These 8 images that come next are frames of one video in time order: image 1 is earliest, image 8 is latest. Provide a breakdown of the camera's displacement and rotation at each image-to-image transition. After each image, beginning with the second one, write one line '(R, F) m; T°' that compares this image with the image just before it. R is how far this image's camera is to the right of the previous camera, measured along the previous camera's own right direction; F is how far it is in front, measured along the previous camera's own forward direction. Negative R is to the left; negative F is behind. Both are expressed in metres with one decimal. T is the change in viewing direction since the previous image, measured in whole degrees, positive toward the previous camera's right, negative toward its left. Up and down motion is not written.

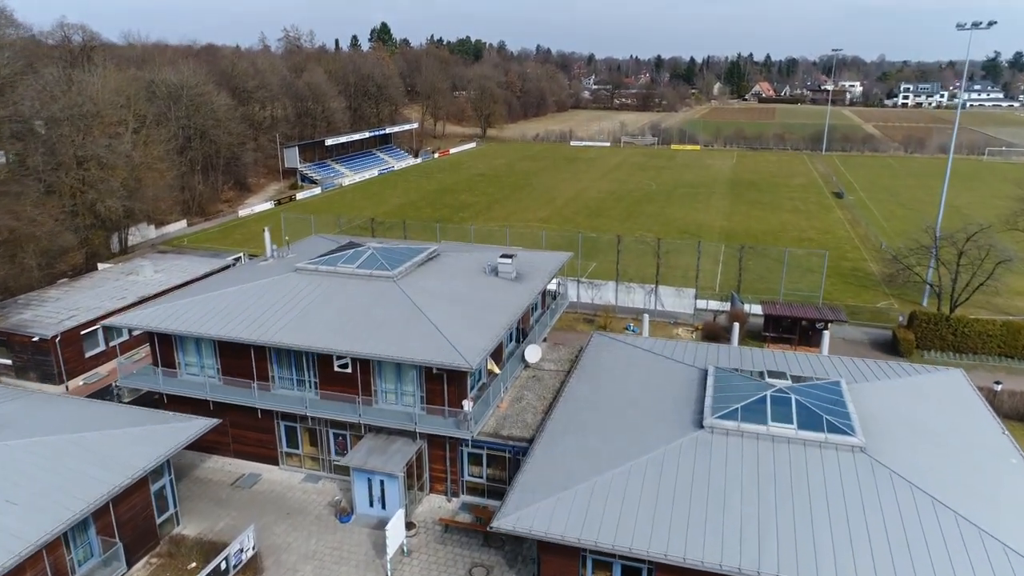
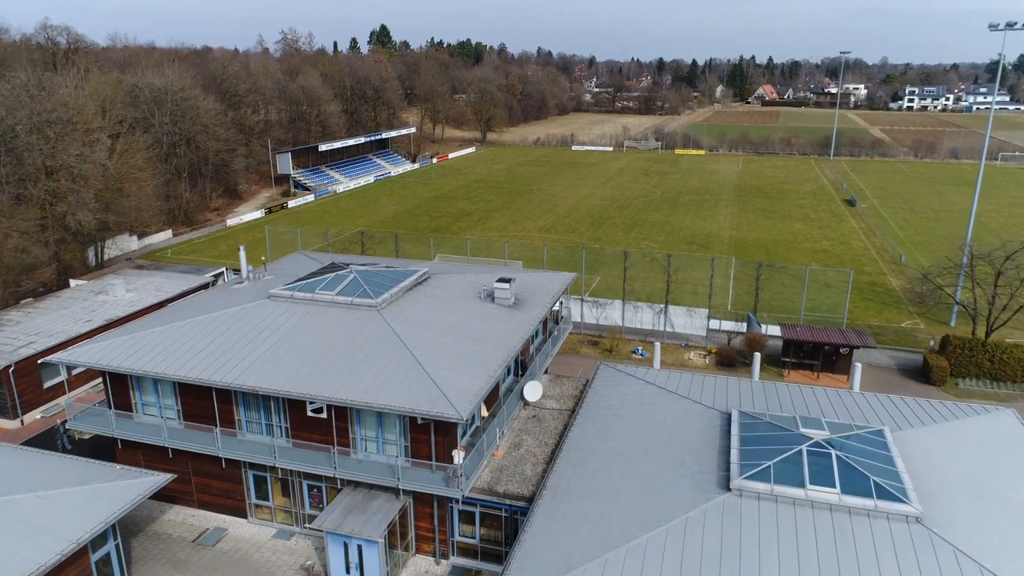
(+0.1, +2.2) m; 0°
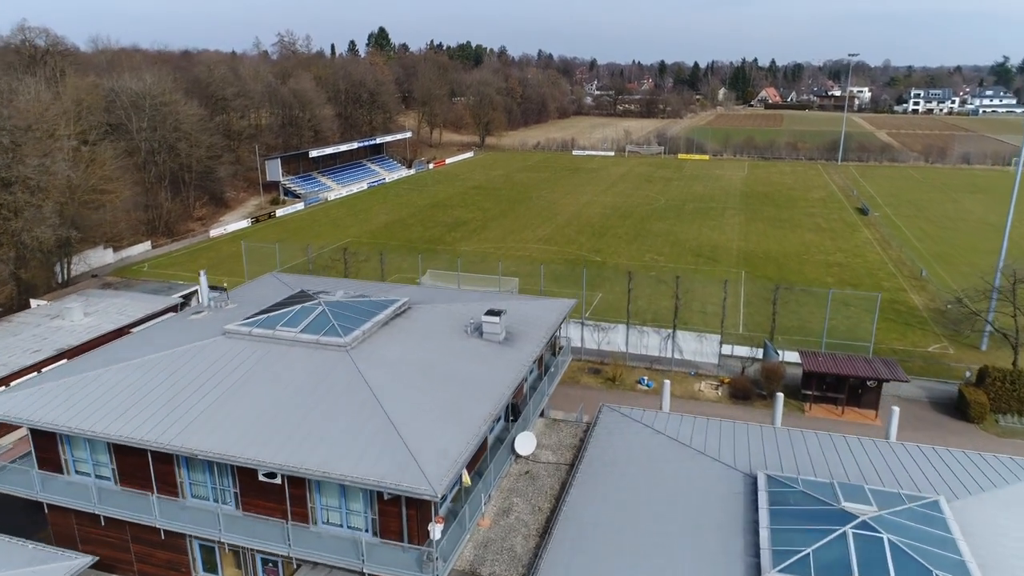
(+0.3, +2.4) m; 0°
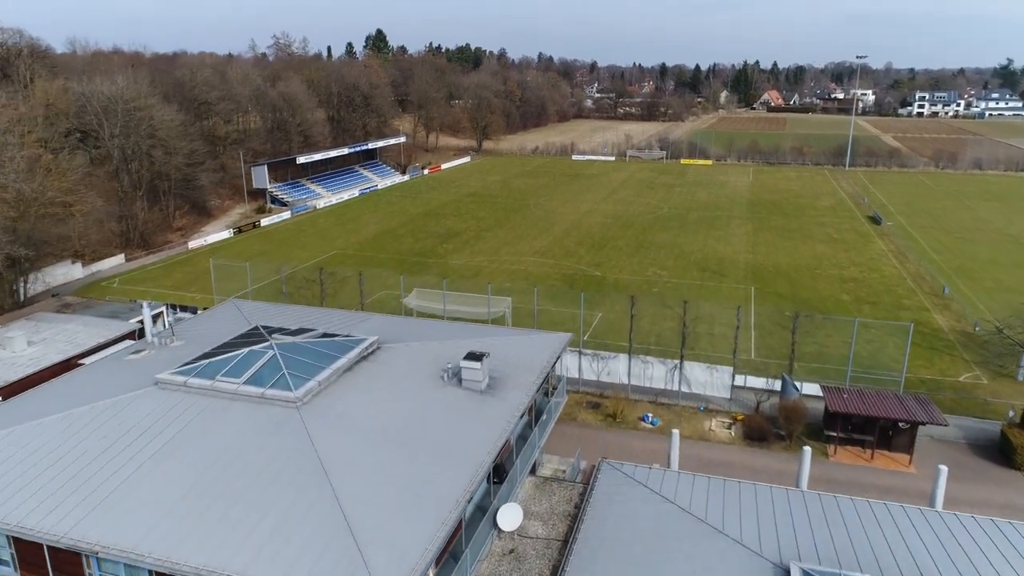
(+0.4, +2.6) m; 0°
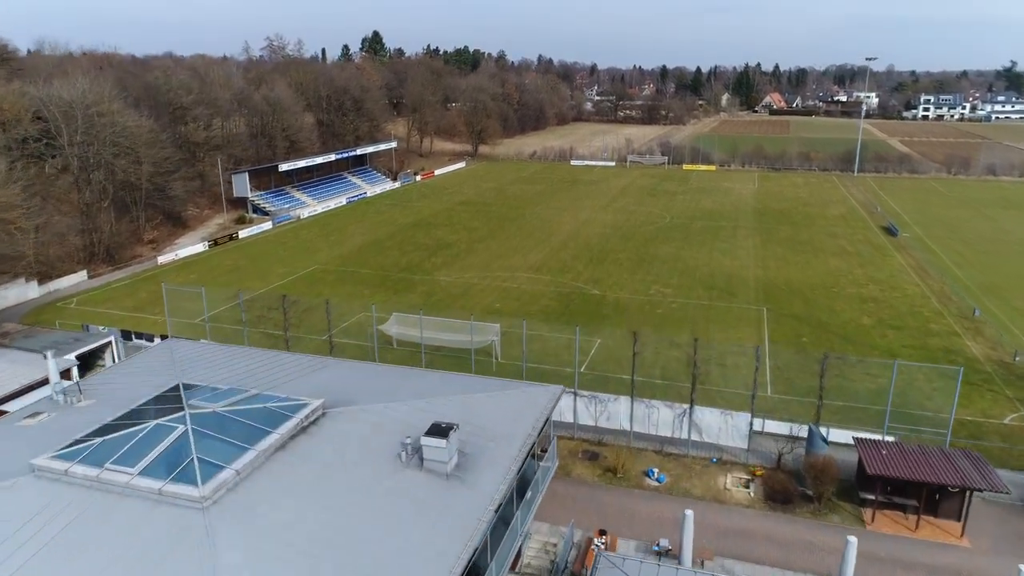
(+0.4, +3.1) m; 0°
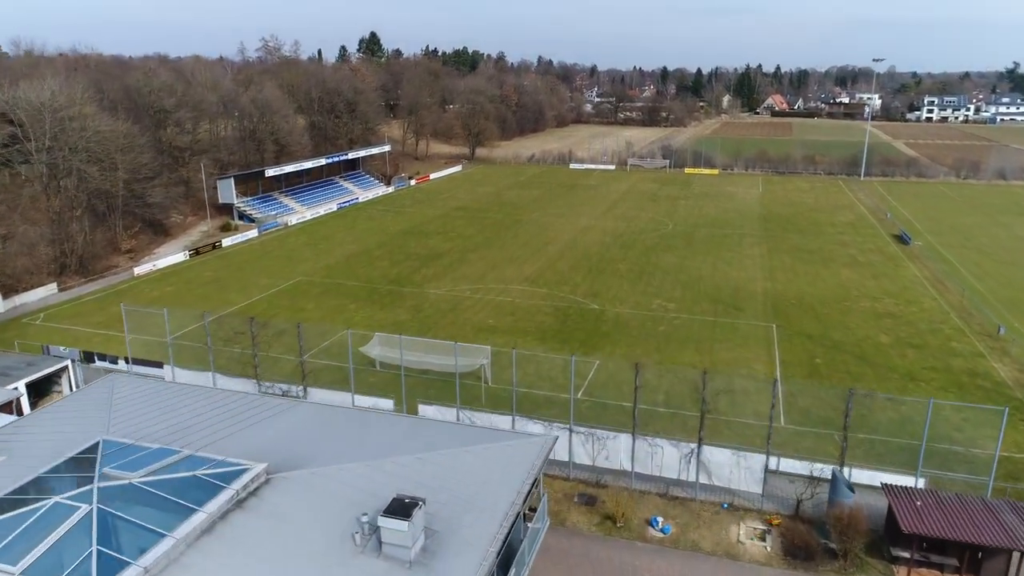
(+0.3, +2.2) m; 0°
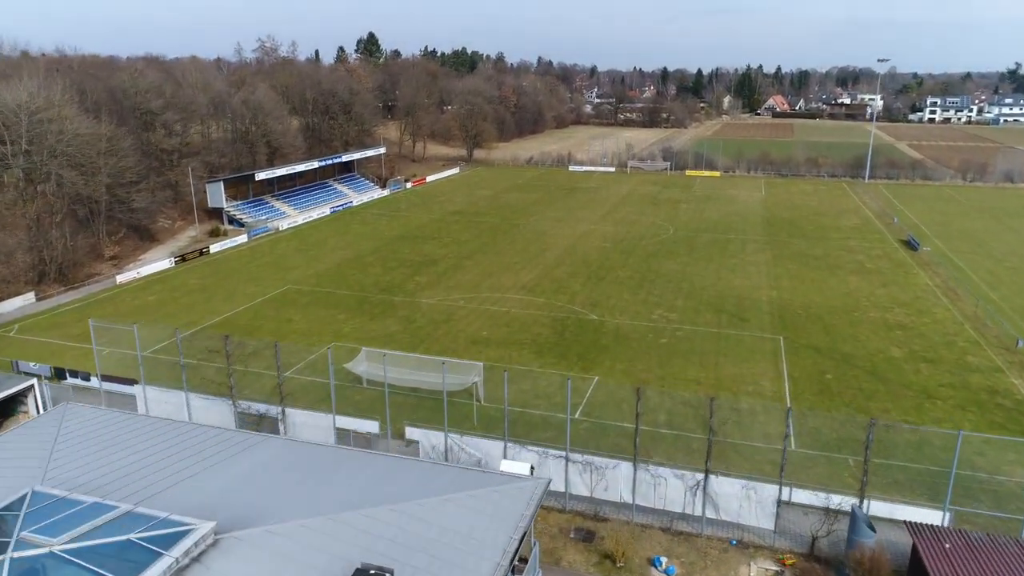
(+0.2, +1.4) m; 0°
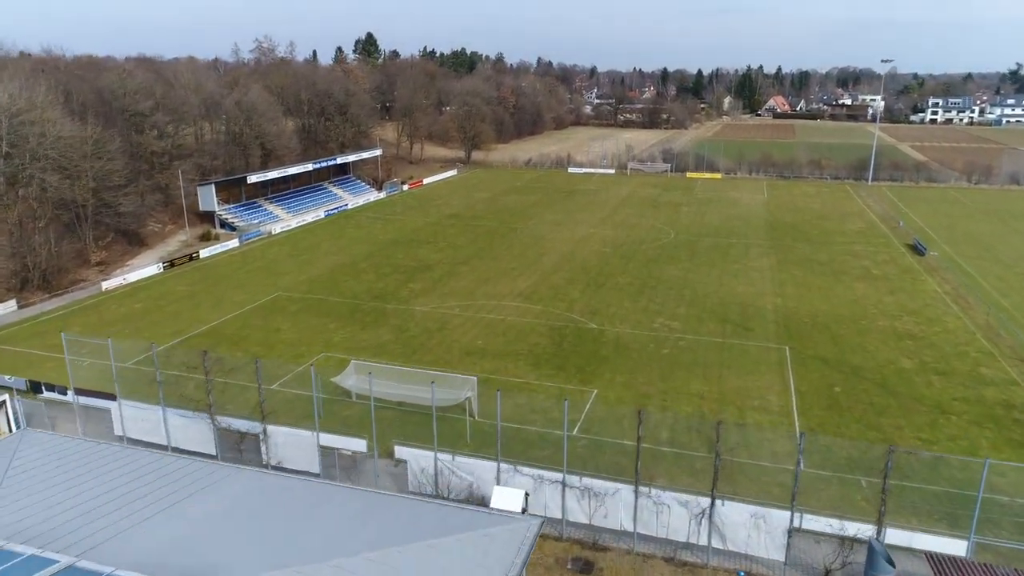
(+0.2, +1.1) m; 0°
